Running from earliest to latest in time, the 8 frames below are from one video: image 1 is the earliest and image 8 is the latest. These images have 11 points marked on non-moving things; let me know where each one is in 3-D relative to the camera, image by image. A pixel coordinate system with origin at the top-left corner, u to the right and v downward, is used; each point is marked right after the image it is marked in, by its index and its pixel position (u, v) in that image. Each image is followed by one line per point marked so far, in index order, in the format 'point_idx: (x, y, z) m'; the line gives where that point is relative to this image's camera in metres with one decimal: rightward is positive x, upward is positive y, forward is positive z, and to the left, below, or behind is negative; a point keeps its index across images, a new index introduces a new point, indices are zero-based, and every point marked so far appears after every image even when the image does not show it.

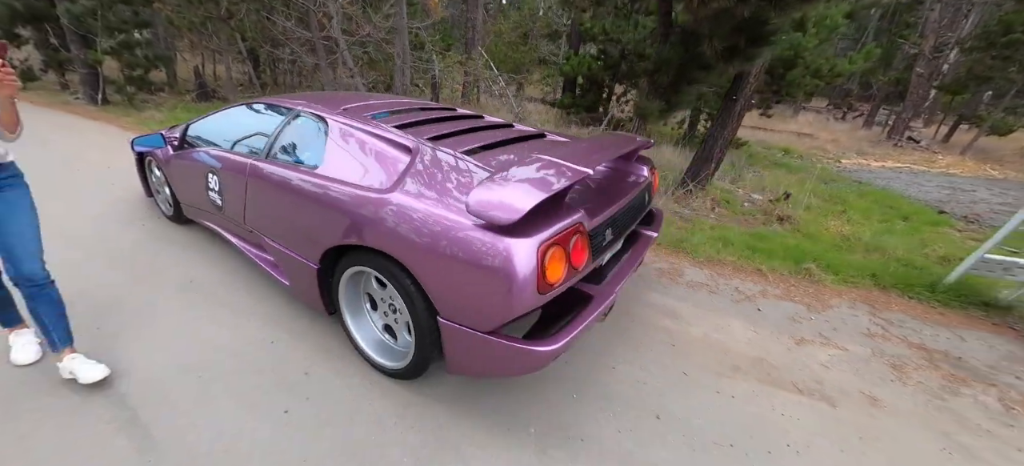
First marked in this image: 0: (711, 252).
0: (+1.9, -0.2, +3.7) m
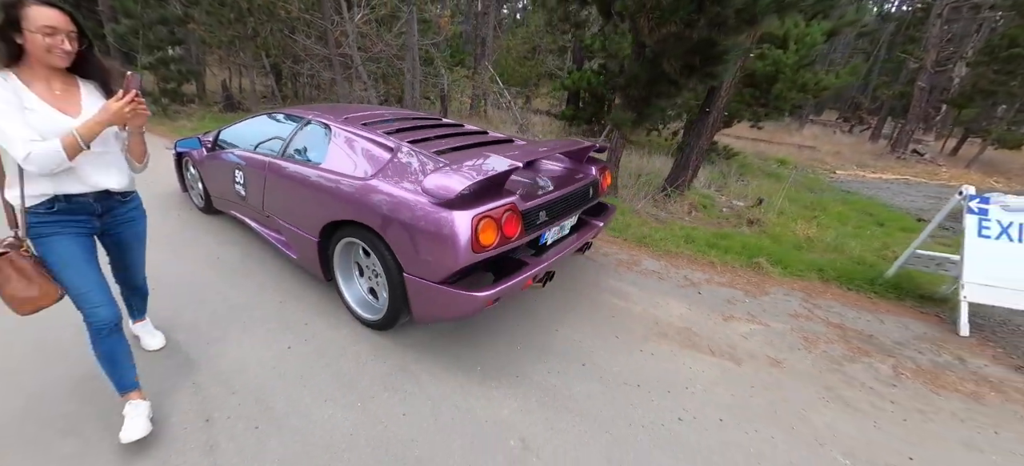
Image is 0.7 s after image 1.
0: (+1.7, -0.2, +4.1) m
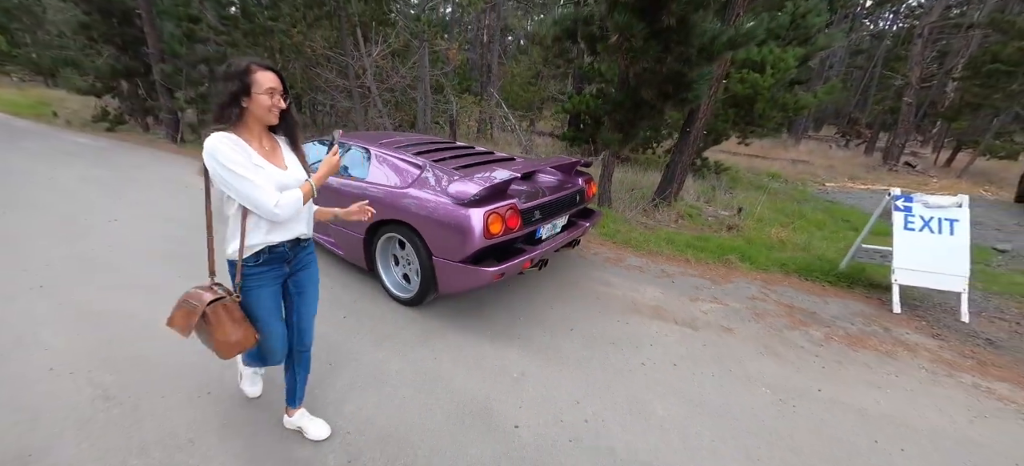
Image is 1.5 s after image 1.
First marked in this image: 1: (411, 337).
0: (+1.8, -0.2, +4.7) m
1: (-0.7, -0.7, +2.7) m
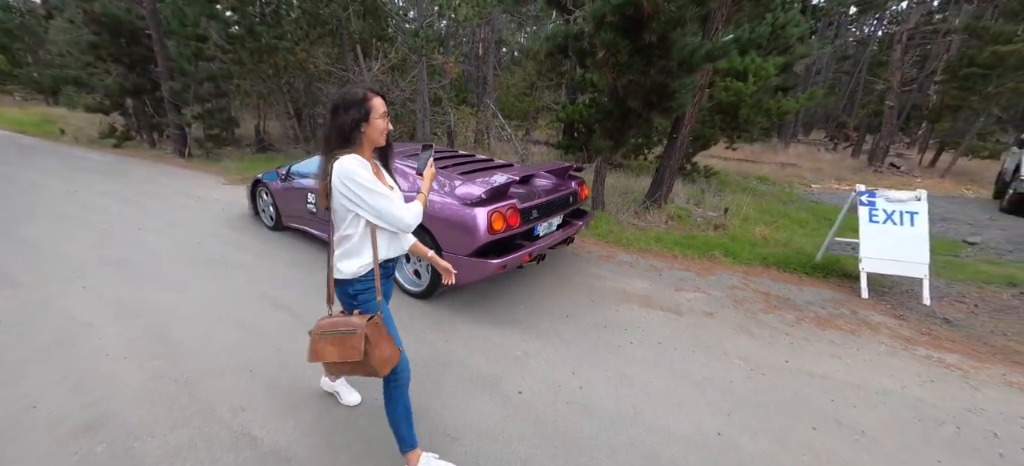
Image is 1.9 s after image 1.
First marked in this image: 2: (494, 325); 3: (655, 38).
0: (+1.8, -0.2, +5.1) m
1: (-0.7, -0.7, +3.0) m
2: (-0.1, -0.7, +3.1) m
3: (+1.7, +2.3, +4.6) m
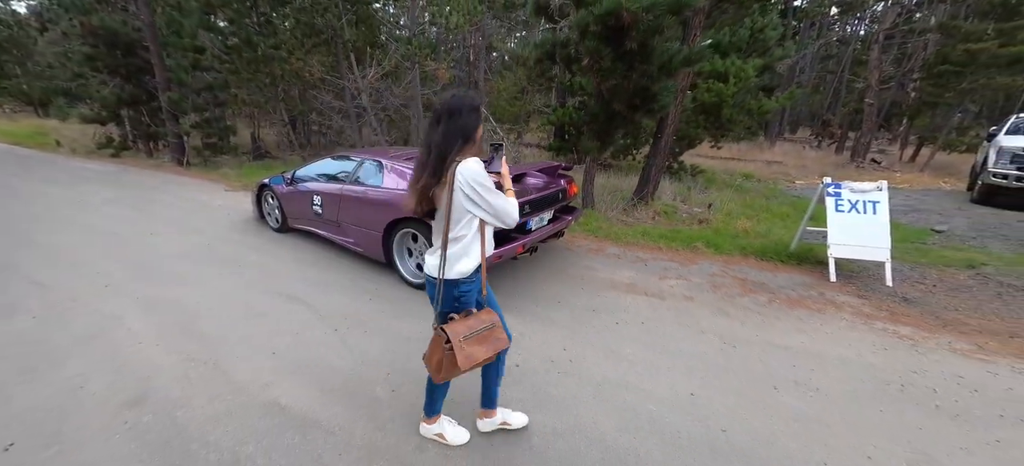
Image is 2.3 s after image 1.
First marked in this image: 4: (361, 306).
0: (+1.7, -0.1, +5.4) m
1: (-0.7, -0.7, +3.3) m
2: (-0.2, -0.7, +3.4) m
3: (+1.6, +2.4, +4.9) m
4: (-1.3, -0.6, +3.4) m
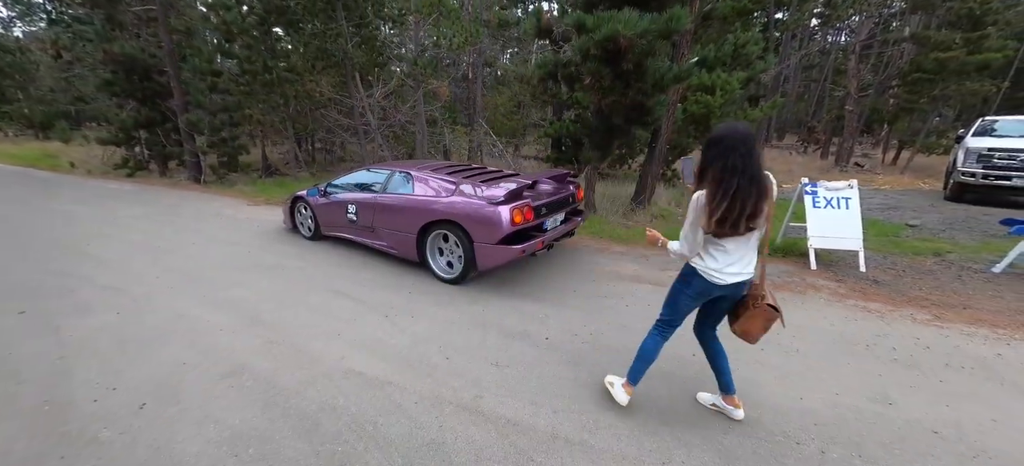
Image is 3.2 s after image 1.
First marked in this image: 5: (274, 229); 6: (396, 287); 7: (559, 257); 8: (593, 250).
0: (+1.9, -0.1, +5.9) m
1: (-0.5, -0.7, +3.8) m
2: (0.0, -0.7, +3.8) m
3: (+1.7, +2.4, +5.5) m
4: (-1.1, -0.7, +3.8) m
5: (-4.1, +0.1, +6.4) m
6: (-1.3, -0.6, +4.1) m
7: (+0.6, -0.3, +5.0) m
8: (+1.1, -0.2, +5.4) m
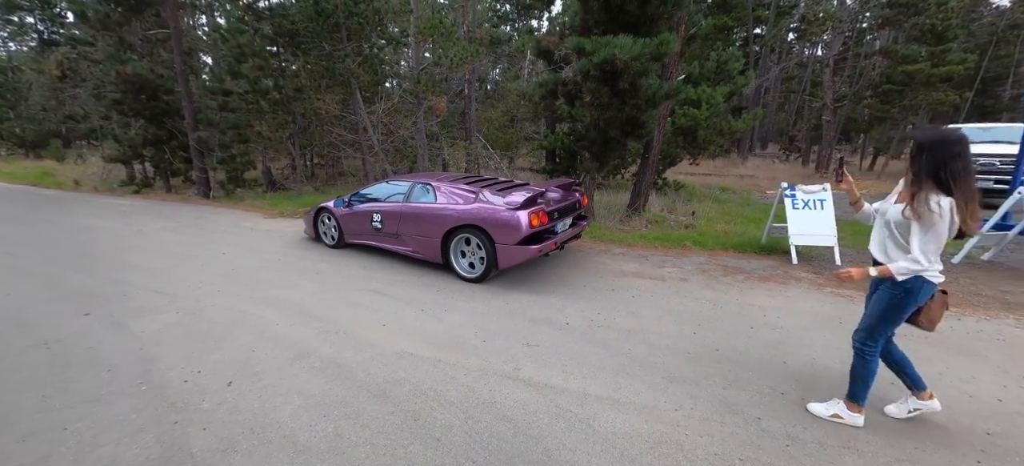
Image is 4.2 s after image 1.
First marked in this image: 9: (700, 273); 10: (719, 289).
0: (+2.0, -0.1, +6.4) m
1: (-0.3, -0.7, +4.2) m
2: (+0.3, -0.7, +4.3) m
3: (+1.8, +2.4, +6.1) m
4: (-0.9, -0.7, +4.3) m
5: (-3.9, -0.1, +6.8) m
6: (-1.1, -0.6, +4.5) m
7: (+0.8, -0.4, +5.5) m
8: (+1.3, -0.3, +5.9) m
9: (+2.5, -0.5, +5.0) m
10: (+2.4, -0.7, +4.4) m
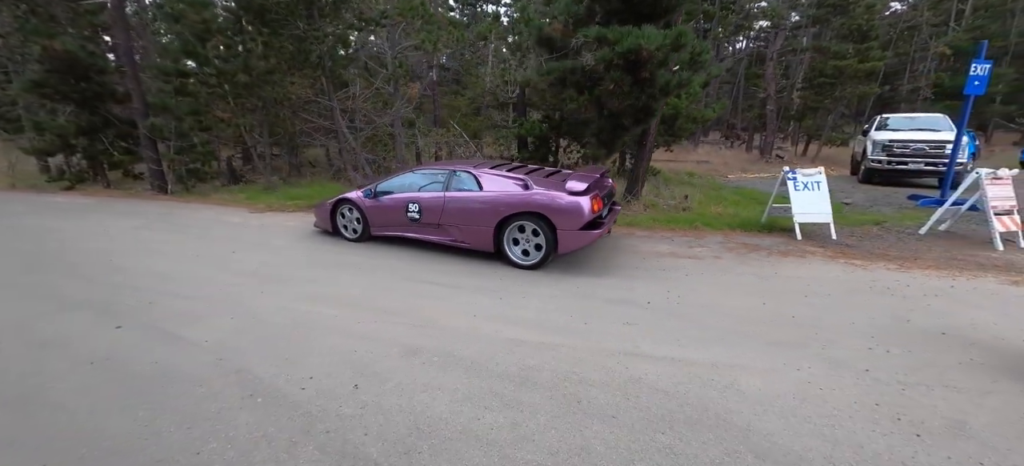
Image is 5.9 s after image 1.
0: (+2.4, +0.1, +6.8) m
1: (+0.4, -0.6, +4.3) m
2: (+1.0, -0.5, +4.5) m
3: (+2.2, +2.7, +6.4) m
4: (-0.2, -0.6, +4.3) m
5: (-3.5, 0.0, +6.4) m
6: (-0.4, -0.5, +4.5) m
7: (+1.3, -0.1, +5.7) m
8: (+1.8, 0.0, +6.1) m
9: (+3.1, -0.3, +5.4) m
10: (+3.1, -0.4, +4.9) m
